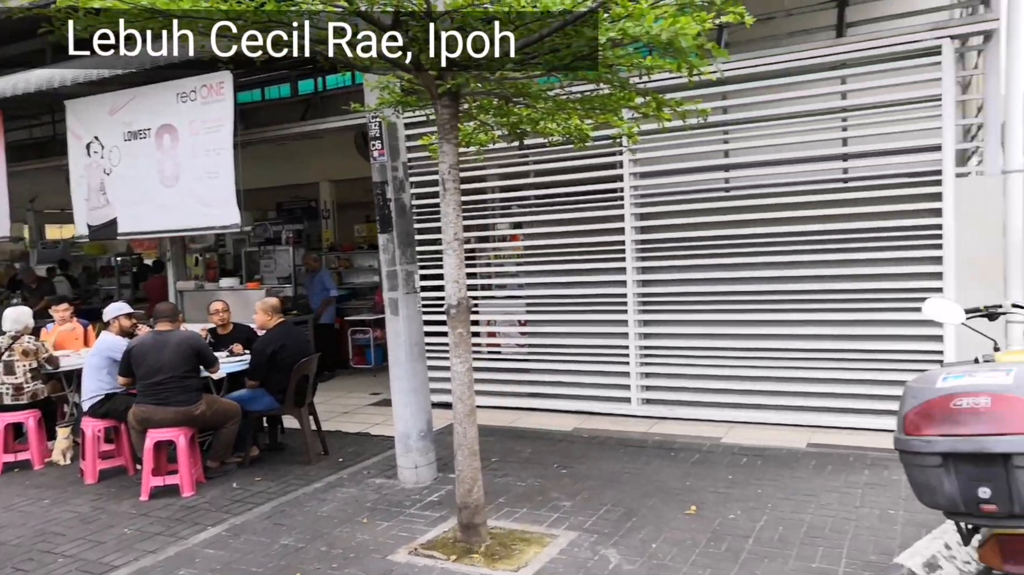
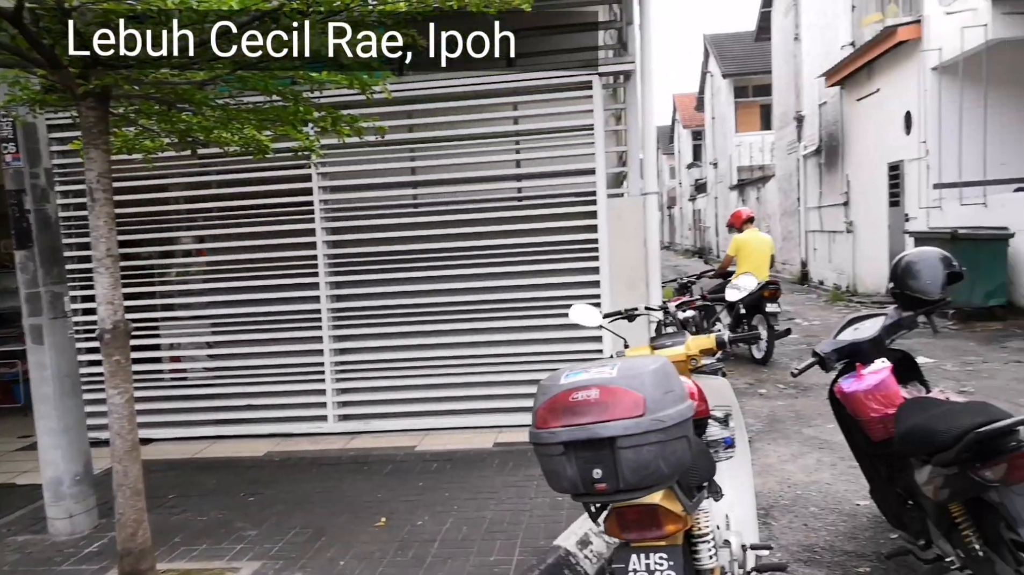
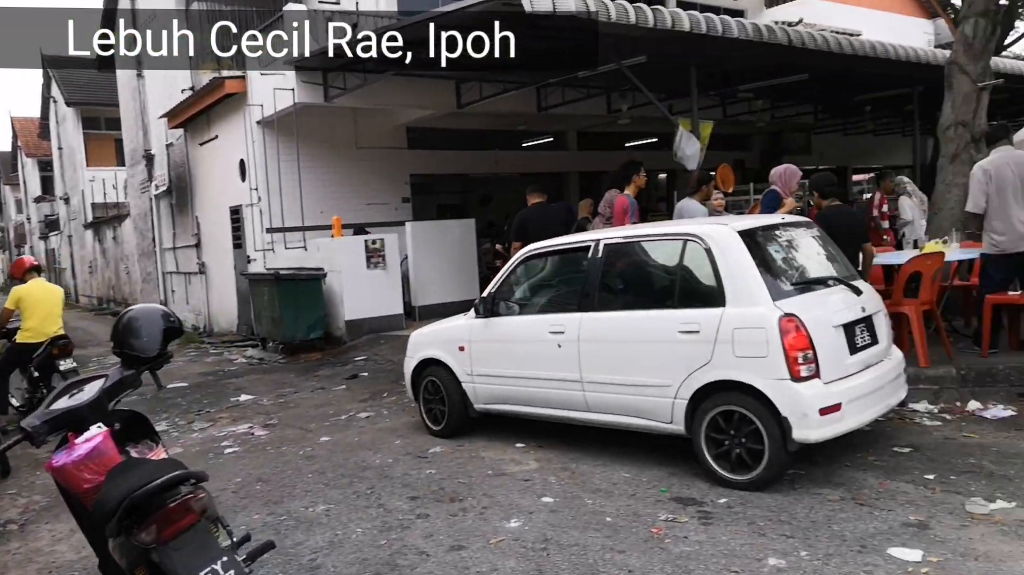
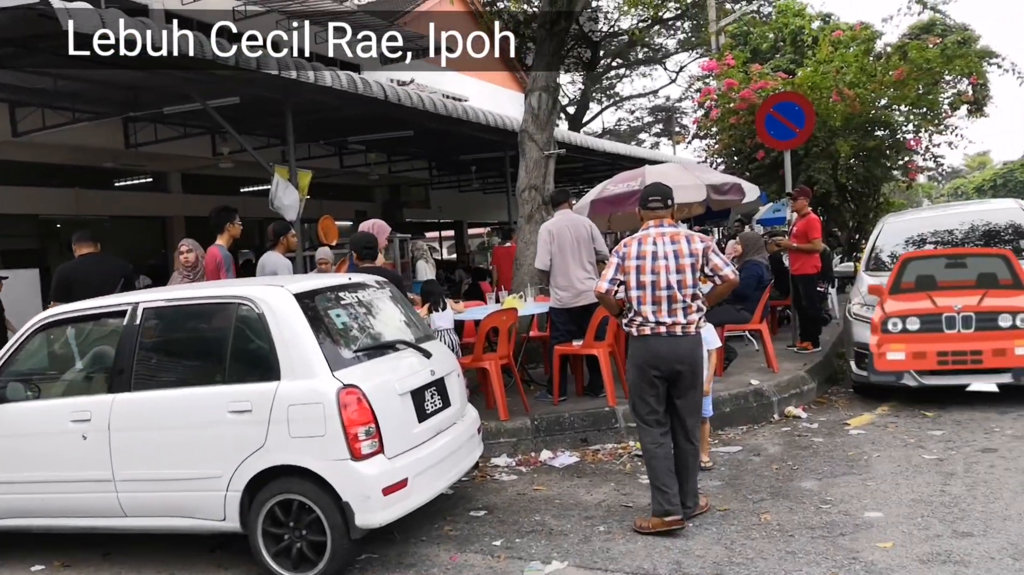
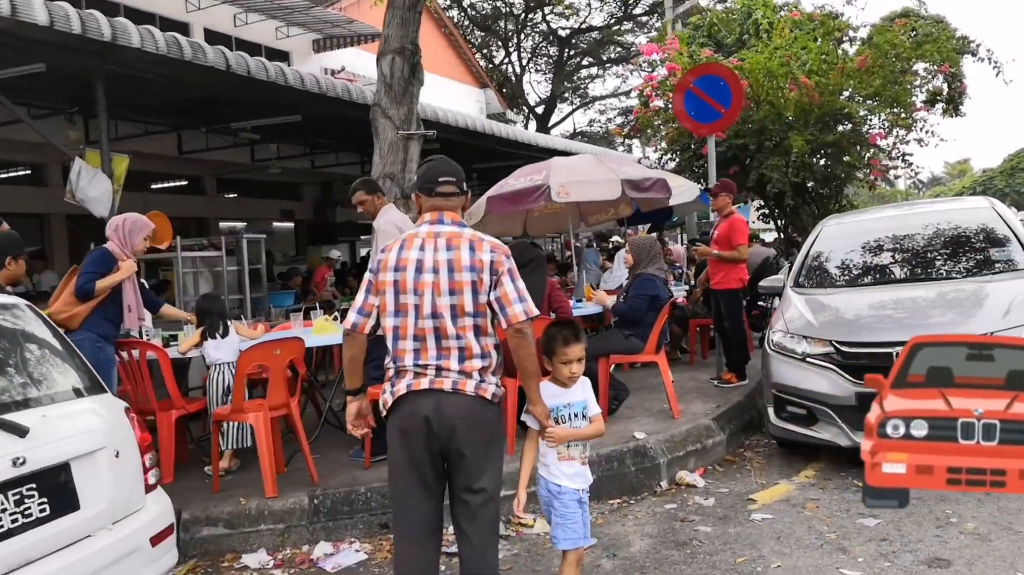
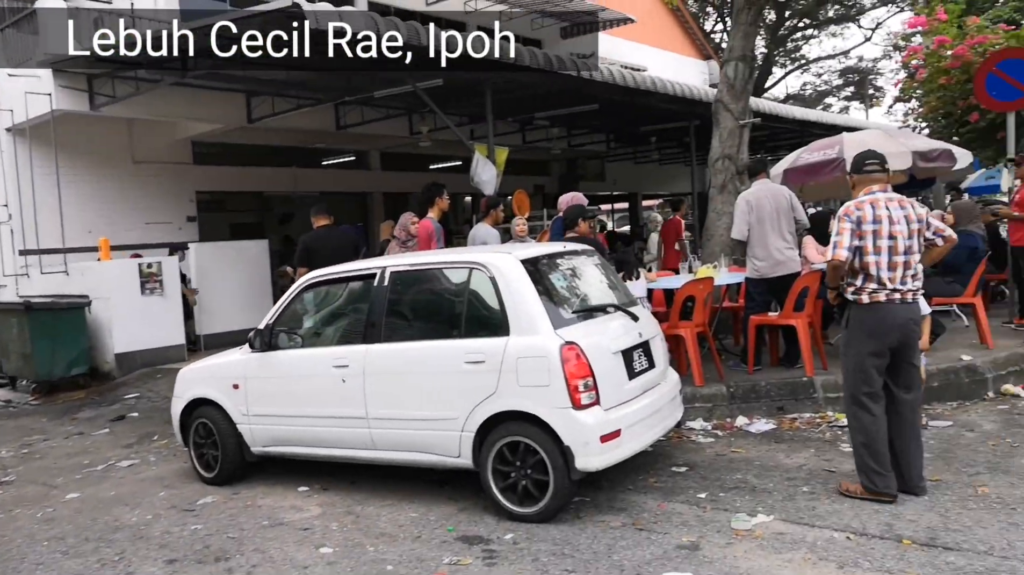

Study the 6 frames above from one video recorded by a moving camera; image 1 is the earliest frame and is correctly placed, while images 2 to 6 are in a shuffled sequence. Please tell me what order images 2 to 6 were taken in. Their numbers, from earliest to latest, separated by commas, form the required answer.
2, 3, 6, 4, 5
